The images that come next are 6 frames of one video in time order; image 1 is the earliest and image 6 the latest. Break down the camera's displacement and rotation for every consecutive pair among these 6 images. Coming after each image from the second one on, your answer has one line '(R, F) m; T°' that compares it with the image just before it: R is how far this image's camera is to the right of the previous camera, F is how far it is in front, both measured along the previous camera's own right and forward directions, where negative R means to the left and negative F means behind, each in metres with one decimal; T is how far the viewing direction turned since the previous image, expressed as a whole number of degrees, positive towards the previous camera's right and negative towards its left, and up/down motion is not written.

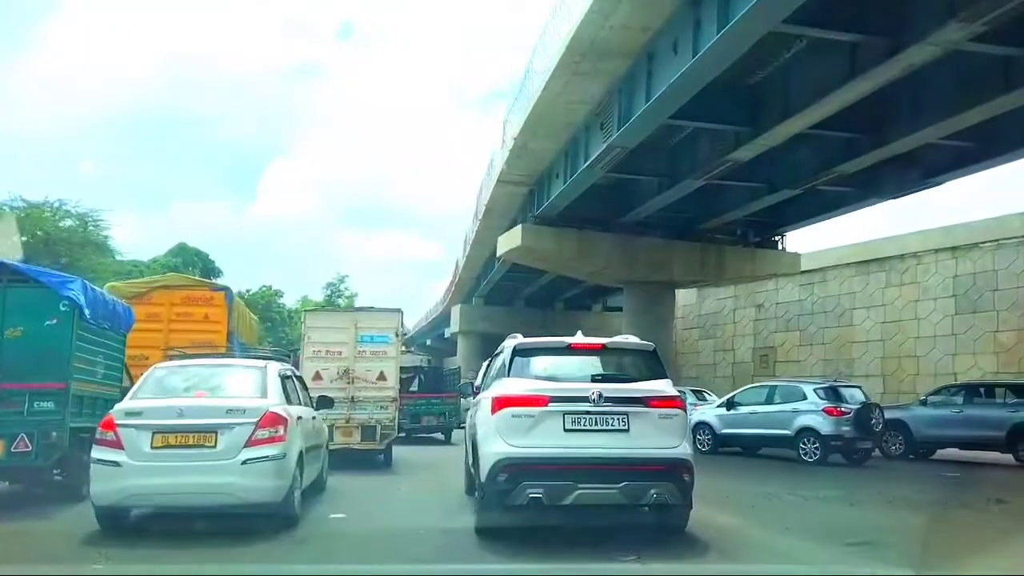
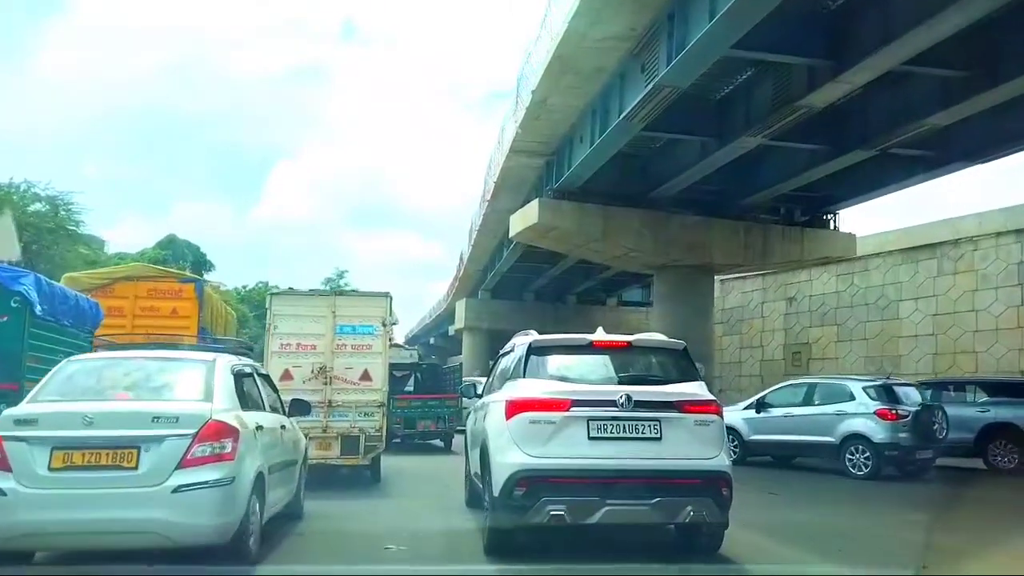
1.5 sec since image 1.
(-0.2, +2.9) m; 0°
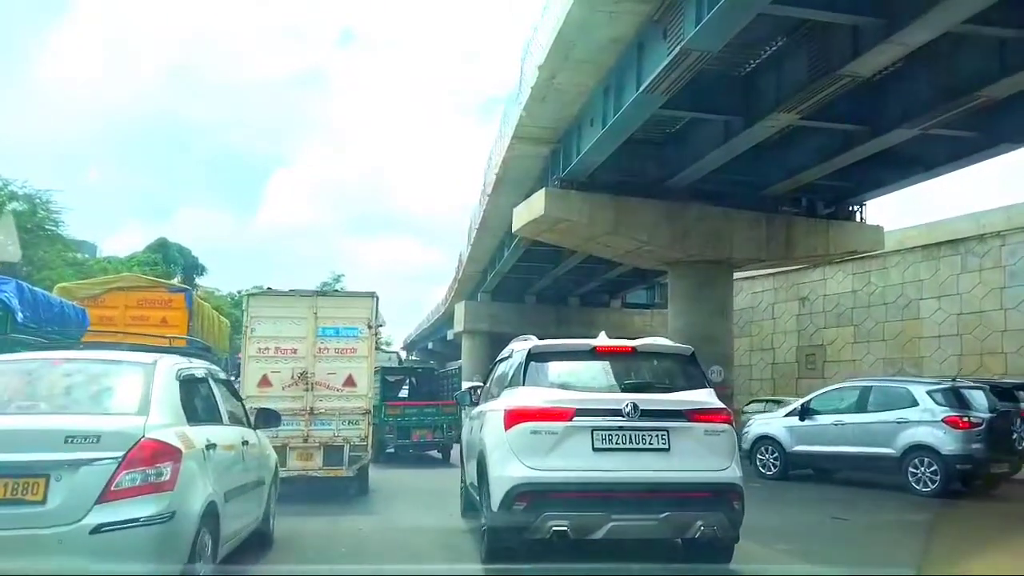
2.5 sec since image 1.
(-0.1, +1.3) m; 0°
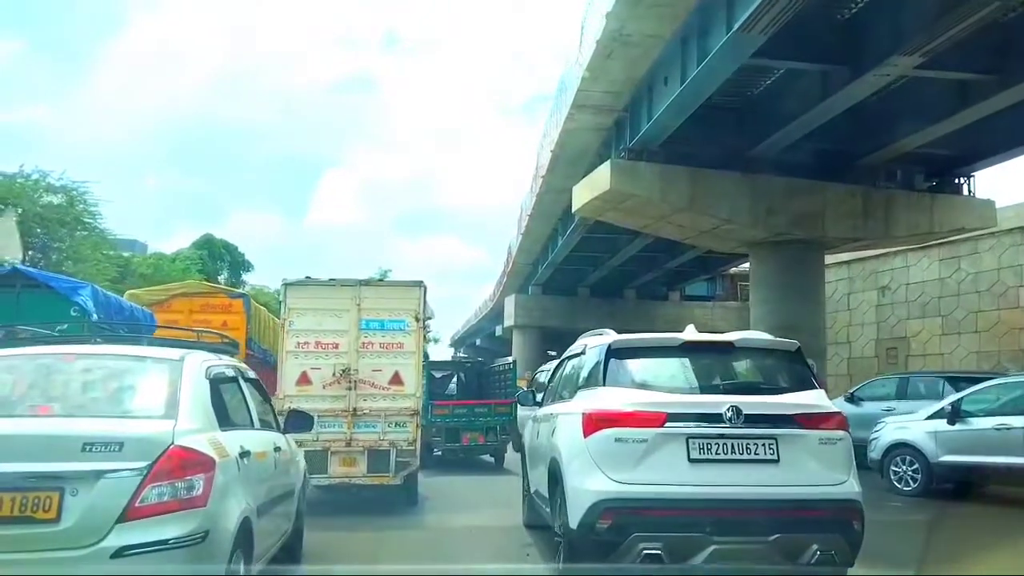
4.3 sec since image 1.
(-0.2, +1.8) m; -3°
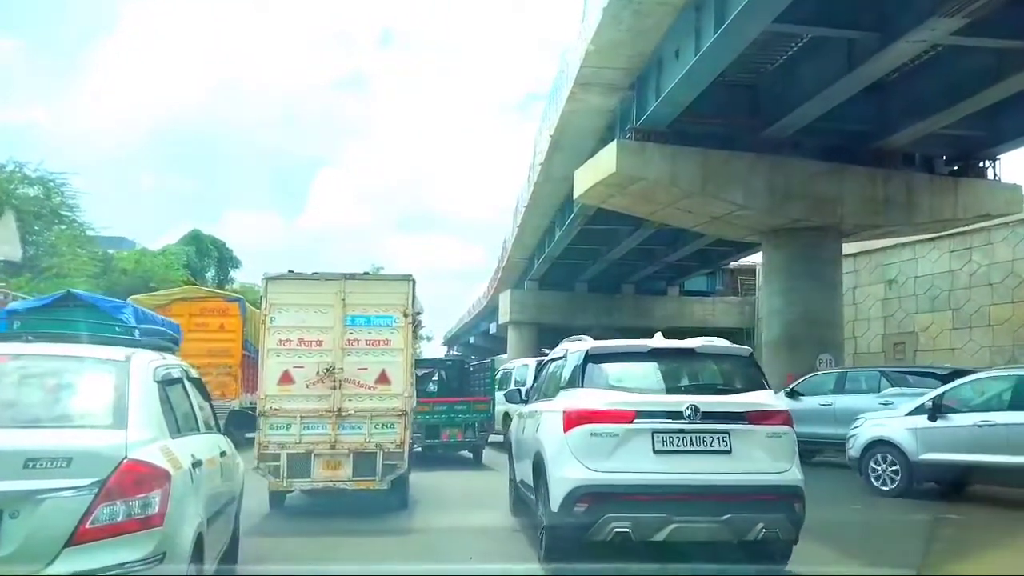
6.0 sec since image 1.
(-0.1, +0.9) m; 0°
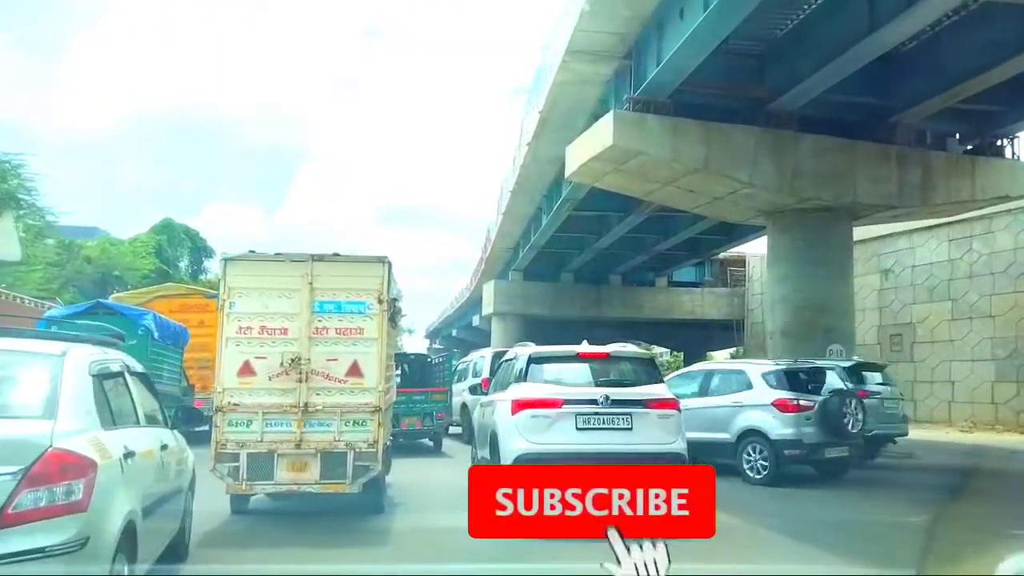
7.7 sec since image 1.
(-0.1, +1.1) m; +1°
